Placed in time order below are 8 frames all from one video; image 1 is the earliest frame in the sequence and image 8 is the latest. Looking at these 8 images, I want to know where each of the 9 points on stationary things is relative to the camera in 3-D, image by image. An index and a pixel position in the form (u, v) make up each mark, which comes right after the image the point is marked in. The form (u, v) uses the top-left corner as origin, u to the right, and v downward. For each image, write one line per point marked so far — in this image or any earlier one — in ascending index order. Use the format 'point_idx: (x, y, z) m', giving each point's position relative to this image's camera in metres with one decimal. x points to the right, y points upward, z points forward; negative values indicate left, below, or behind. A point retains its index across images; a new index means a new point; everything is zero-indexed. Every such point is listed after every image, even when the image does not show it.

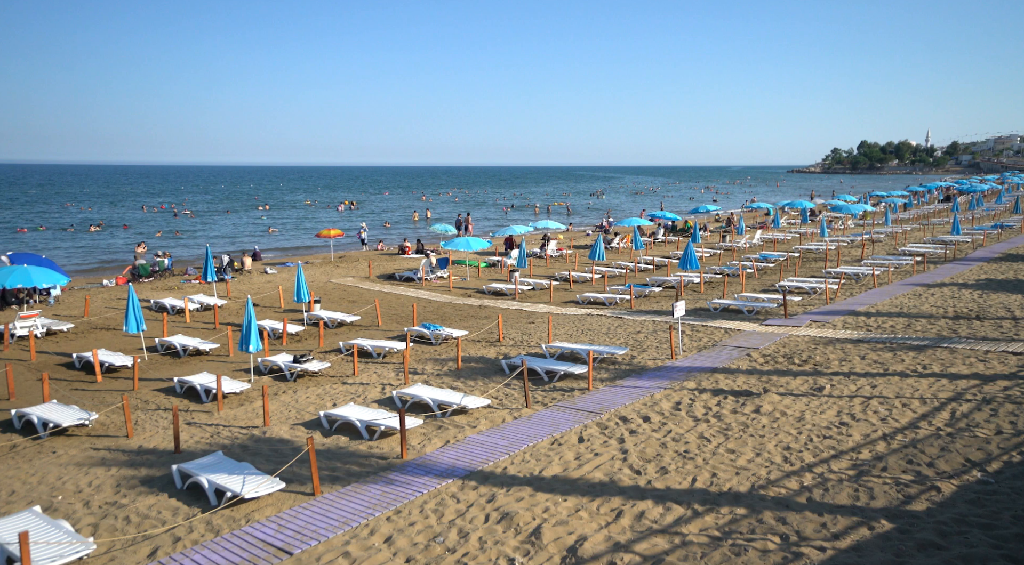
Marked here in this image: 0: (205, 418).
0: (-5.6, -2.3, +15.8) m
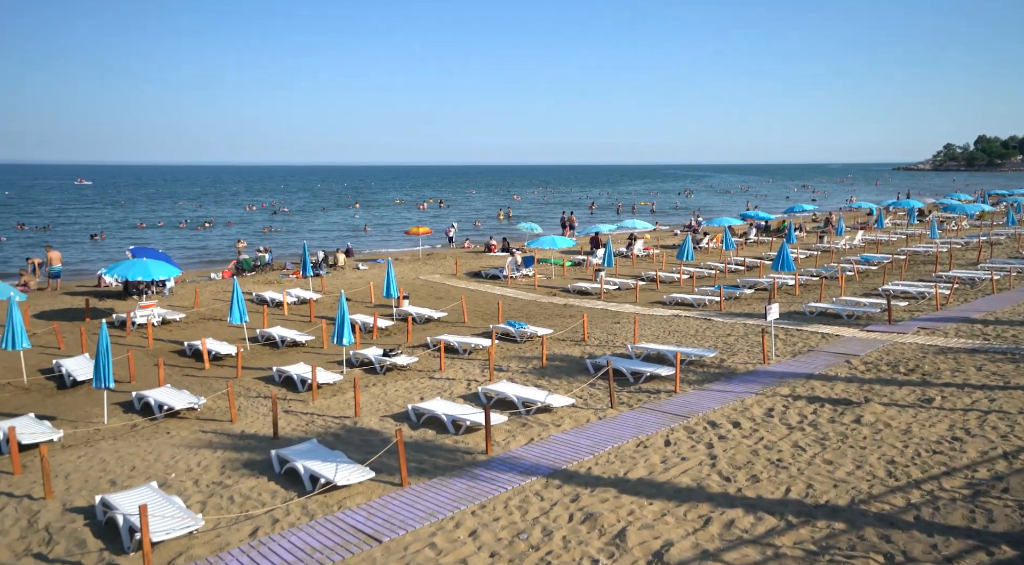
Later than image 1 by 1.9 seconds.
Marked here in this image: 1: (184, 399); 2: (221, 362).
0: (-4.0, -2.2, +16.3) m
1: (-6.1, -2.0, +16.3) m
2: (-6.7, -1.7, +19.7) m
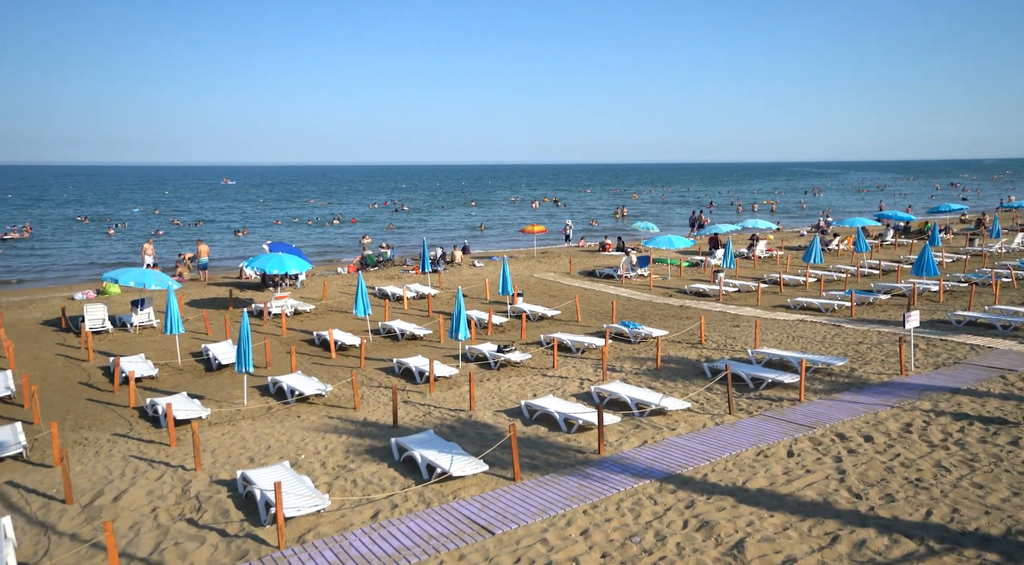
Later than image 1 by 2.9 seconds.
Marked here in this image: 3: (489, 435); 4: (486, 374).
0: (-1.8, -2.2, +16.6) m
1: (-3.9, -1.9, +16.9) m
2: (-4.0, -1.6, +20.3) m
3: (-0.5, -2.5, +14.4) m
4: (-0.6, -1.9, +18.4) m
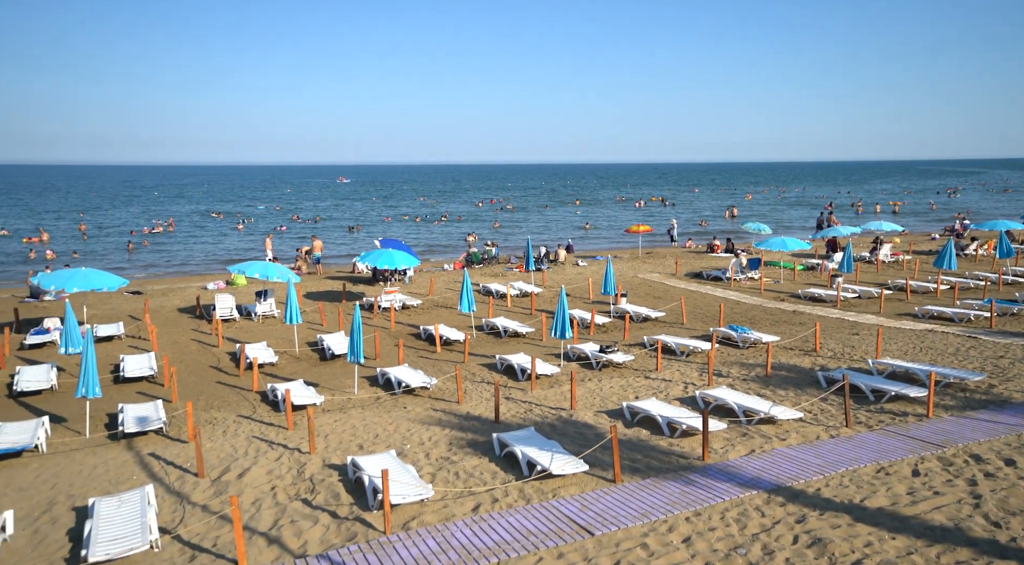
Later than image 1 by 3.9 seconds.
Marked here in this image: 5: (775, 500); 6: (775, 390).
0: (+0.1, -2.1, +16.5) m
1: (-1.9, -1.8, +17.0) m
2: (-1.6, -1.5, +20.4) m
3: (+1.2, -2.5, +14.1) m
4: (+1.6, -1.9, +18.1) m
5: (+3.4, -2.9, +11.1) m
6: (+4.9, -2.0, +15.9) m
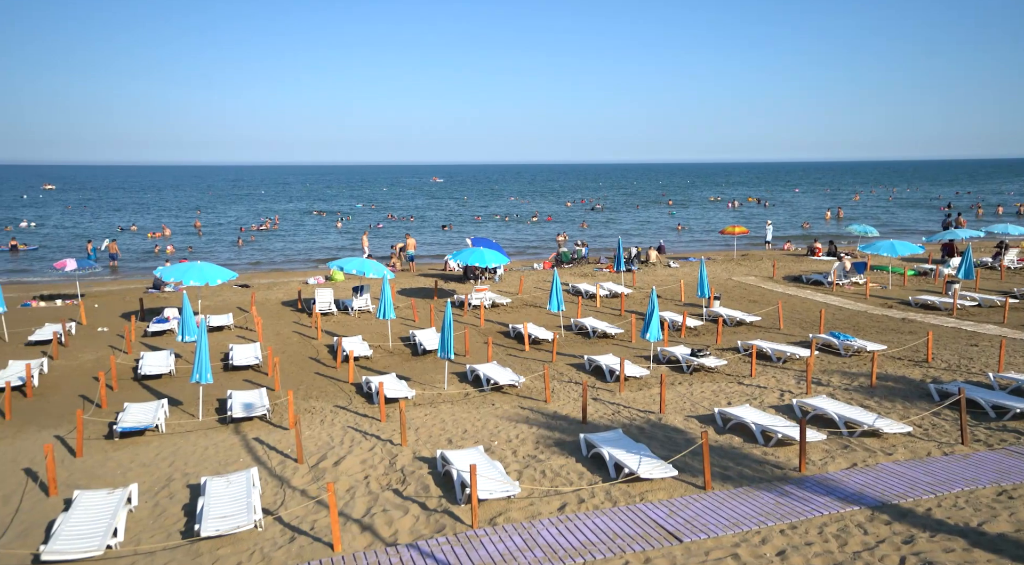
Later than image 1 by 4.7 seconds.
0: (+1.8, -2.2, +16.1) m
1: (-0.1, -1.8, +16.9) m
2: (+0.5, -1.6, +20.2) m
3: (+2.7, -2.6, +13.7) m
4: (+3.4, -2.0, +17.6) m
5: (+4.5, -2.9, +10.4) m
6: (+6.5, -2.1, +15.1) m
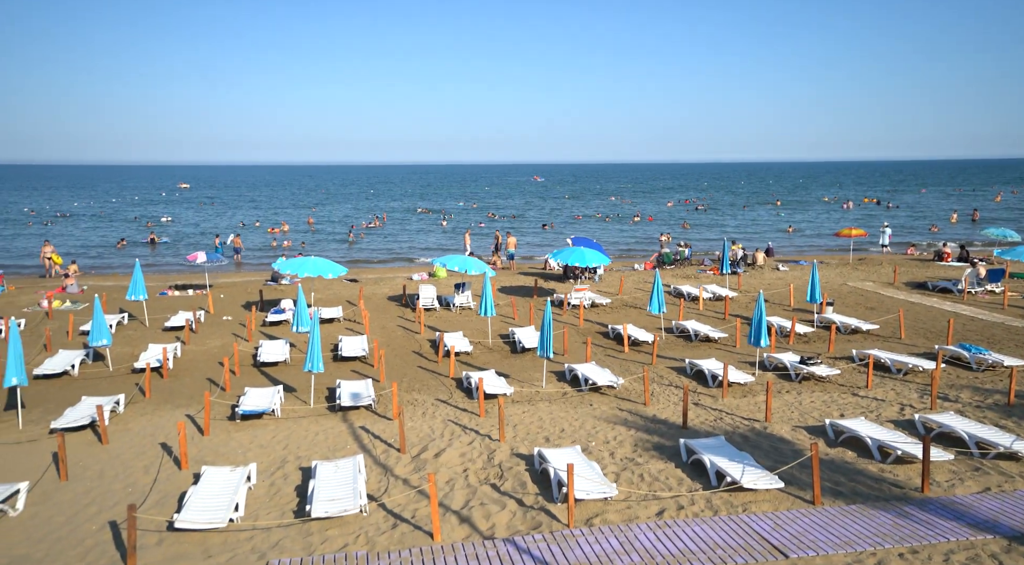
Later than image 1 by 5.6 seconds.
0: (+3.7, -2.3, +15.3) m
1: (+1.8, -1.9, +16.2) m
2: (+2.9, -1.6, +19.5) m
3: (+4.2, -2.7, +12.7) m
4: (+5.4, -2.1, +16.6) m
5: (+5.7, -3.1, +9.3) m
6: (+8.2, -2.3, +13.7) m
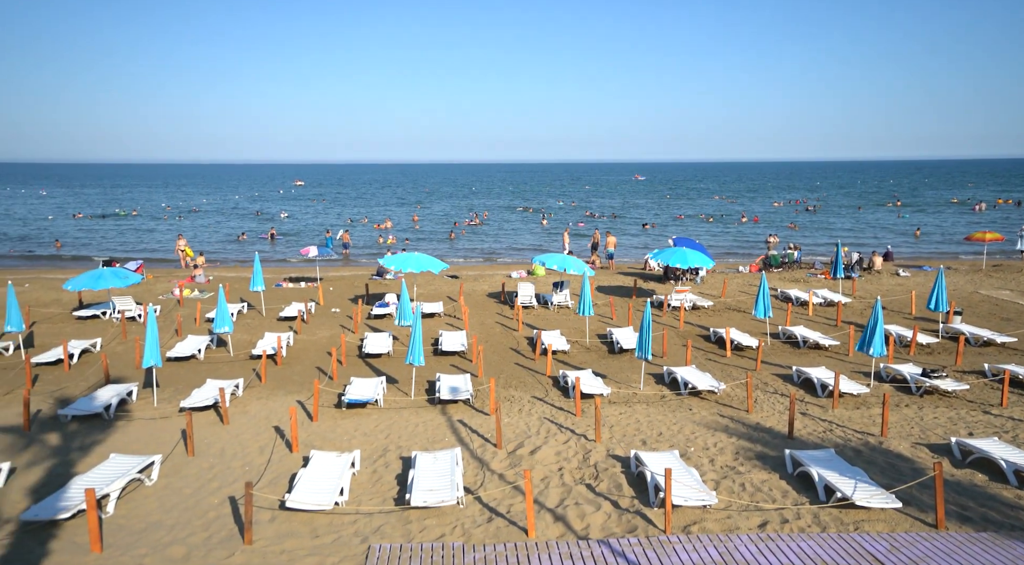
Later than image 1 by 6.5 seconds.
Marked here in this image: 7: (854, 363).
0: (+5.4, -2.4, +13.9) m
1: (+3.6, -2.0, +15.1) m
2: (+5.1, -1.7, +18.2) m
3: (+5.6, -2.8, +11.3) m
4: (+7.3, -2.2, +15.0) m
5: (+6.7, -3.2, +7.8) m
6: (+9.7, -2.5, +11.8) m
7: (+7.3, -1.8, +17.6) m
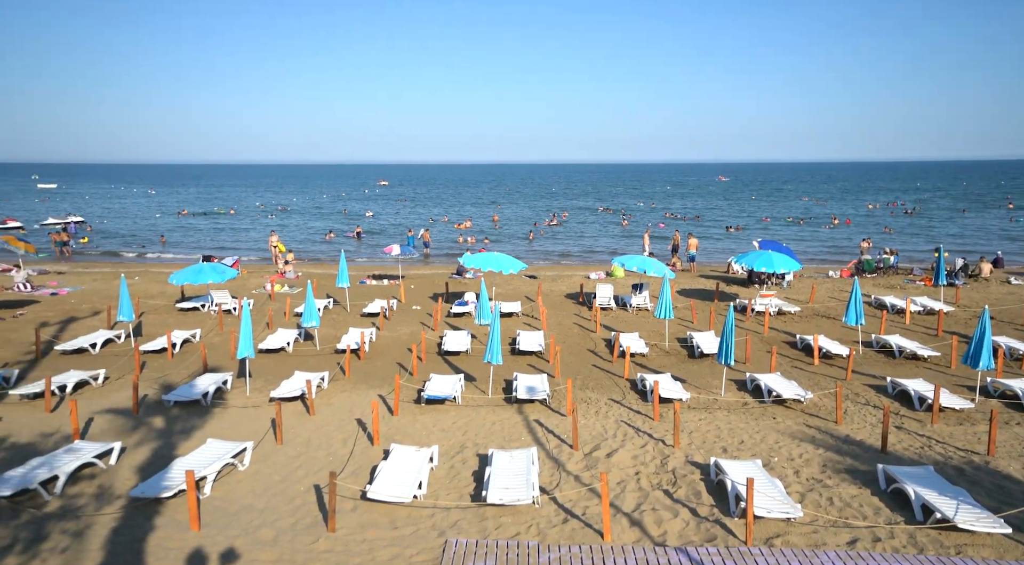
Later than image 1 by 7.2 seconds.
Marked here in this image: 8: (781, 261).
0: (+6.6, -2.5, +12.3) m
1: (+5.0, -2.1, +13.6) m
2: (+6.7, -1.9, +16.7) m
3: (+6.6, -2.9, +9.7) m
4: (+8.6, -2.4, +13.2) m
5: (+7.3, -3.4, +6.1) m
6: (+10.7, -2.7, +9.9) m
7: (+8.9, -2.0, +15.8) m
8: (+6.5, +0.4, +19.3) m
